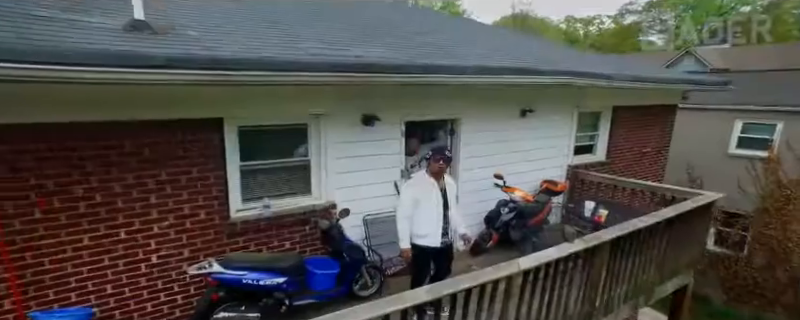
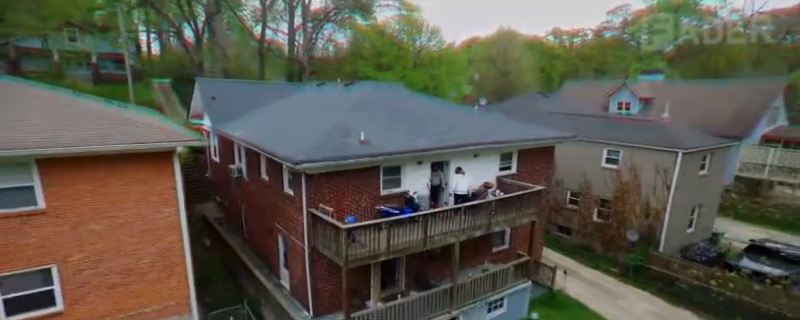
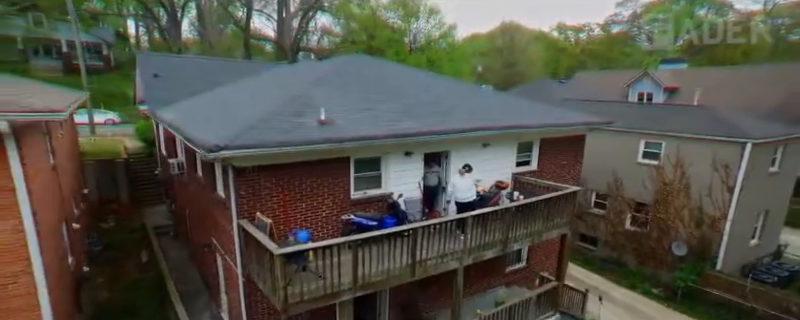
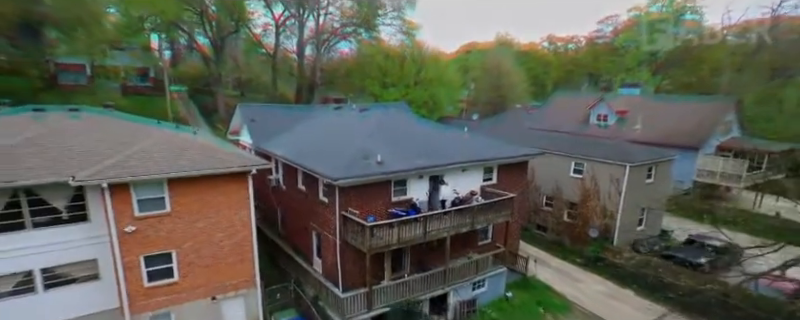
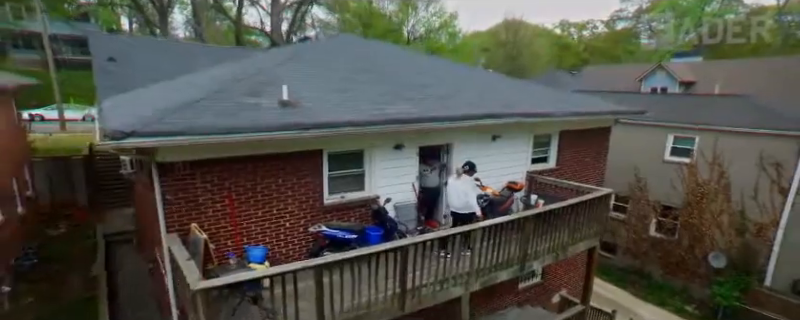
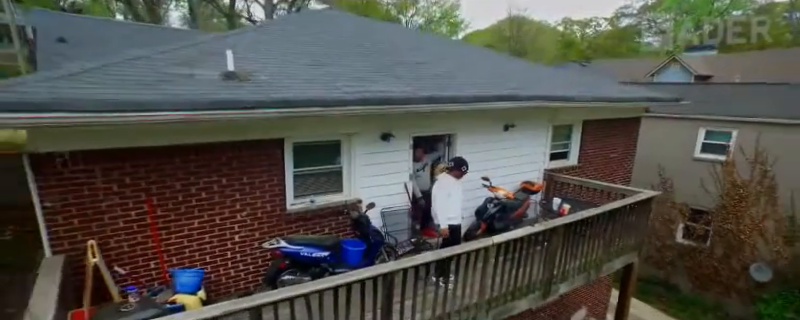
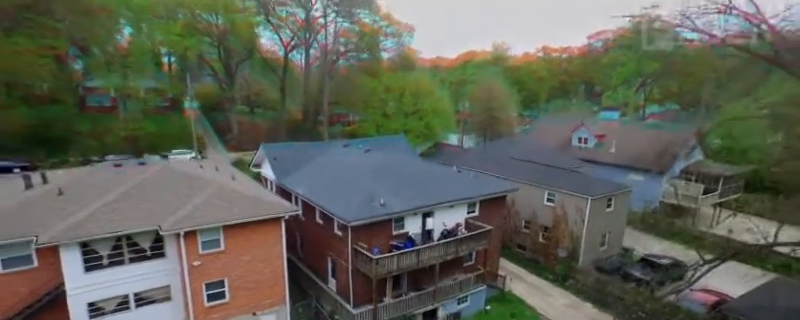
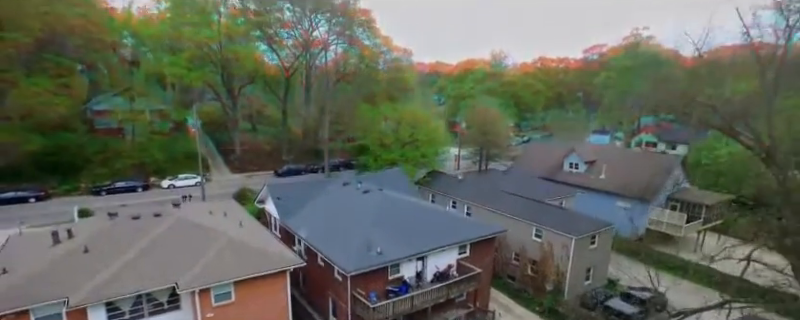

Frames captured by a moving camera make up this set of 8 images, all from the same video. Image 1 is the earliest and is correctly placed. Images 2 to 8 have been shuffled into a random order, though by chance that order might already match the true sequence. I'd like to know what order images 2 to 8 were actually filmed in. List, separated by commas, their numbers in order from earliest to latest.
6, 5, 3, 2, 4, 7, 8
